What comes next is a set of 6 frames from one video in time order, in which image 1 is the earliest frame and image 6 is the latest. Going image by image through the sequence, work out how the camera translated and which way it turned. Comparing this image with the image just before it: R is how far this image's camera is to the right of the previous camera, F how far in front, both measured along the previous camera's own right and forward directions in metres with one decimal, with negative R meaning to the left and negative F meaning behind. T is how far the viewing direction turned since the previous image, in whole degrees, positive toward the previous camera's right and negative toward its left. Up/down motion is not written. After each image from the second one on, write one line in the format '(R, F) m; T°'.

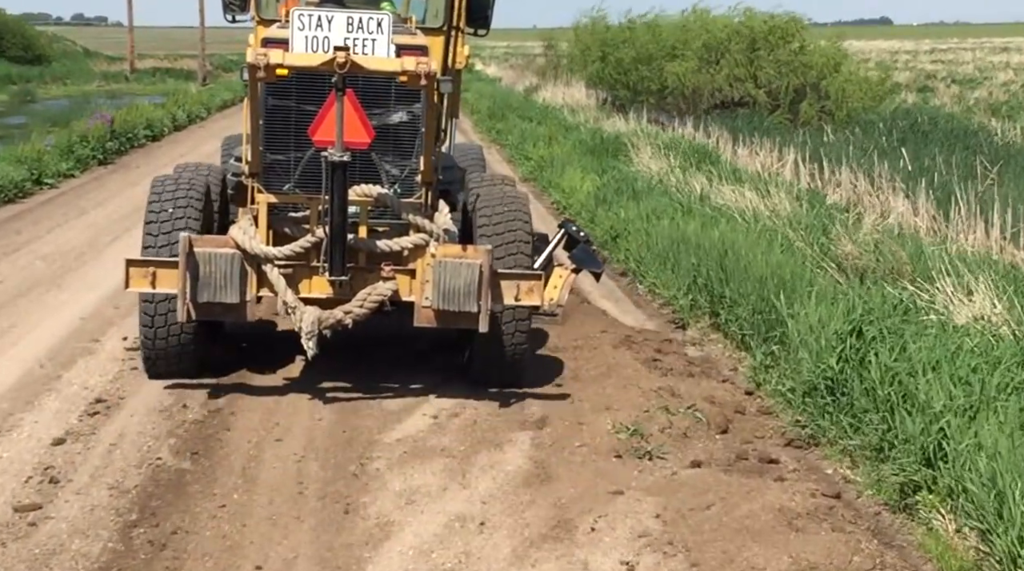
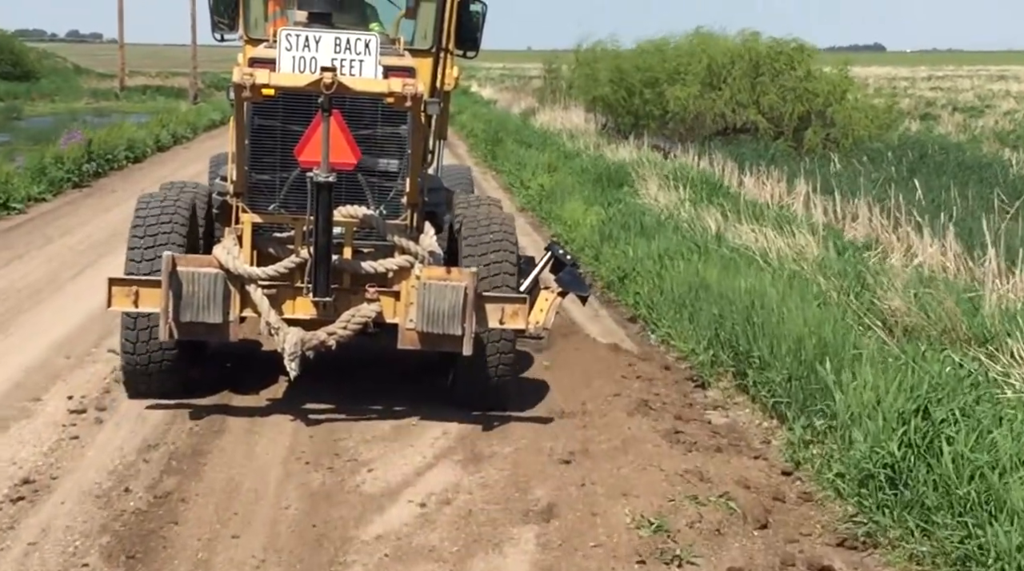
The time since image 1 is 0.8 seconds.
(-0.1, +1.4) m; 0°
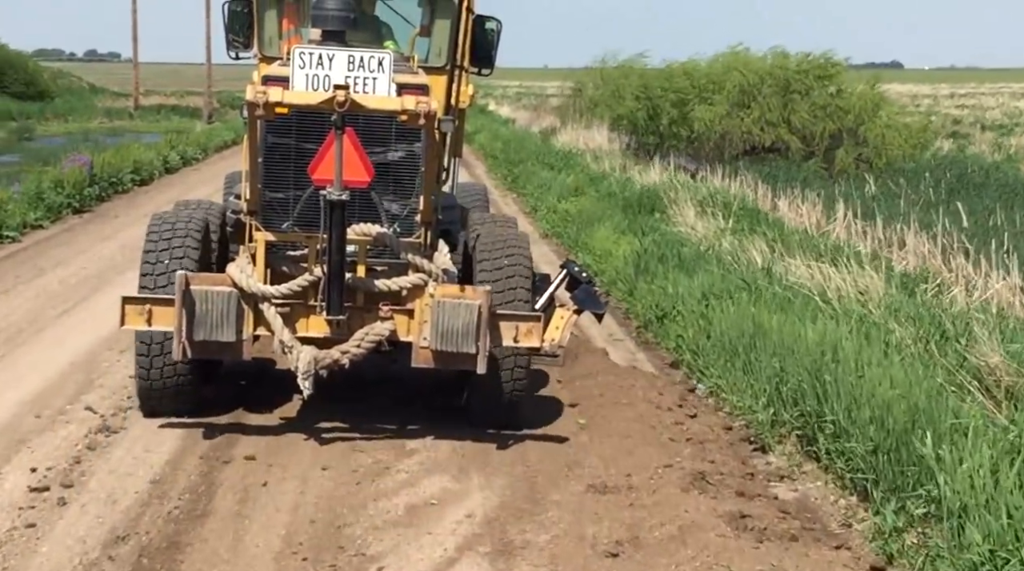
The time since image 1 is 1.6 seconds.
(-0.1, +1.4) m; -1°
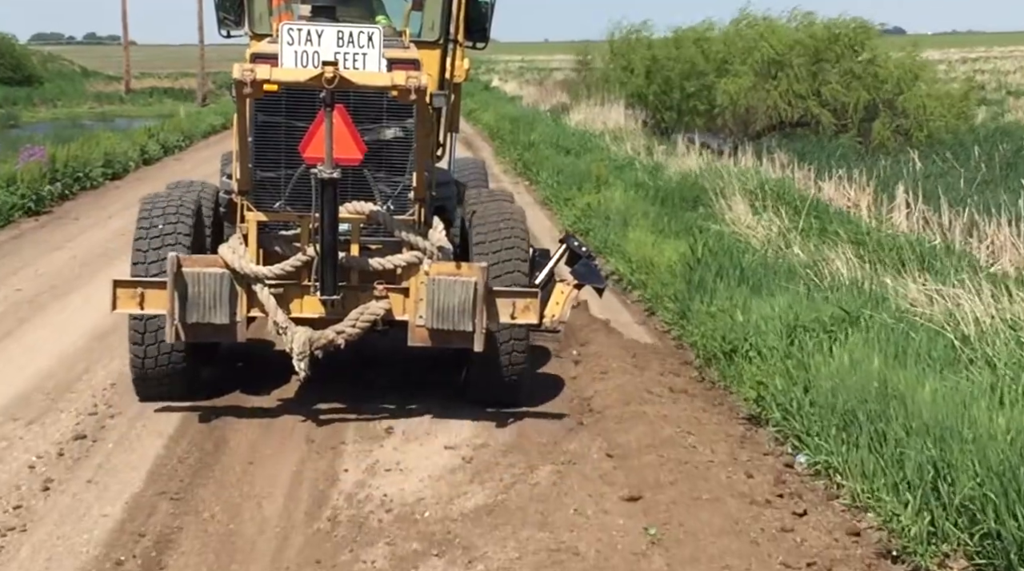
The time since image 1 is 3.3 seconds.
(-0.1, +3.0) m; 0°
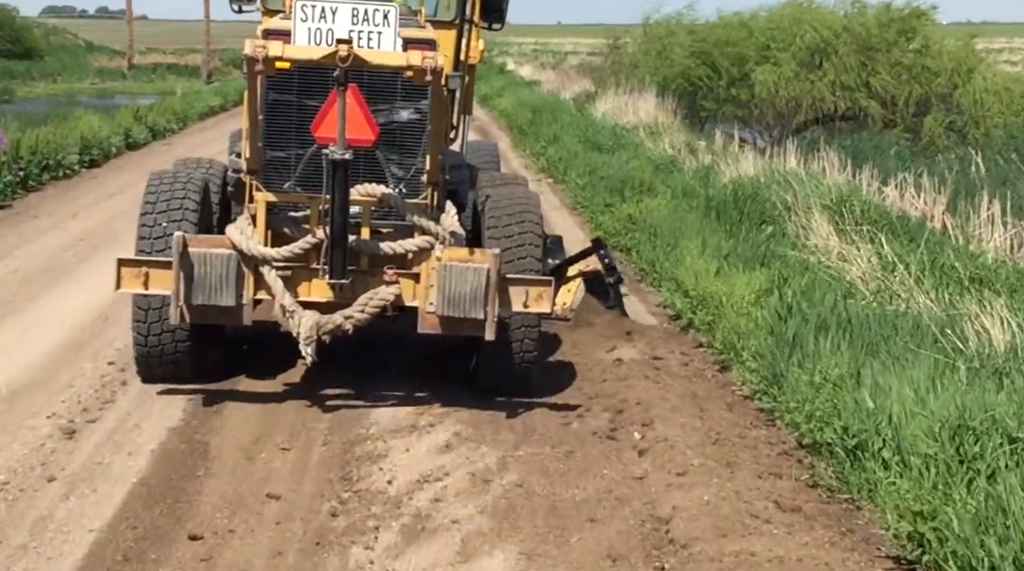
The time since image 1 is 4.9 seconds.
(-0.2, +2.9) m; 0°
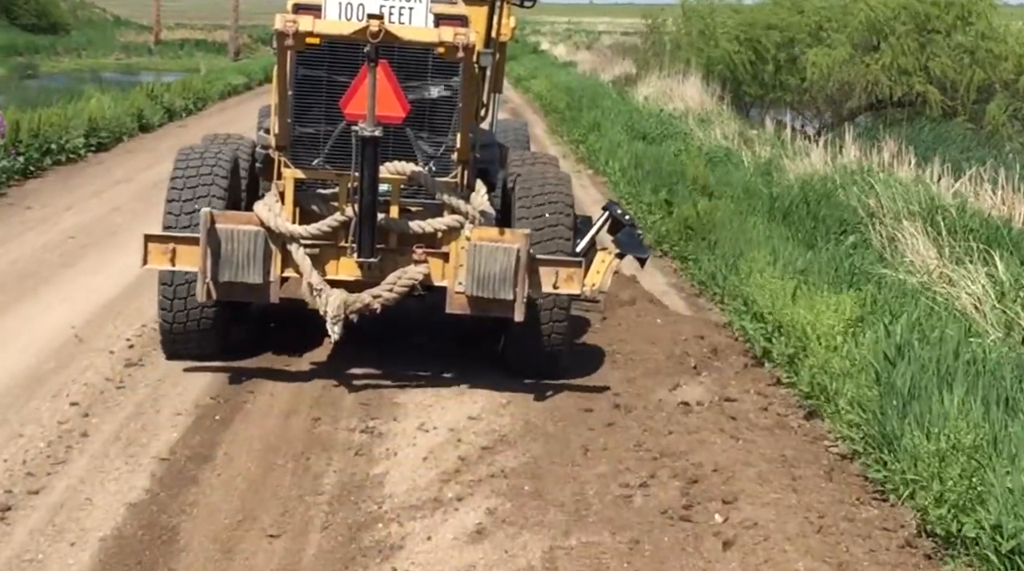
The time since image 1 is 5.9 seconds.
(-0.1, +1.8) m; -1°
